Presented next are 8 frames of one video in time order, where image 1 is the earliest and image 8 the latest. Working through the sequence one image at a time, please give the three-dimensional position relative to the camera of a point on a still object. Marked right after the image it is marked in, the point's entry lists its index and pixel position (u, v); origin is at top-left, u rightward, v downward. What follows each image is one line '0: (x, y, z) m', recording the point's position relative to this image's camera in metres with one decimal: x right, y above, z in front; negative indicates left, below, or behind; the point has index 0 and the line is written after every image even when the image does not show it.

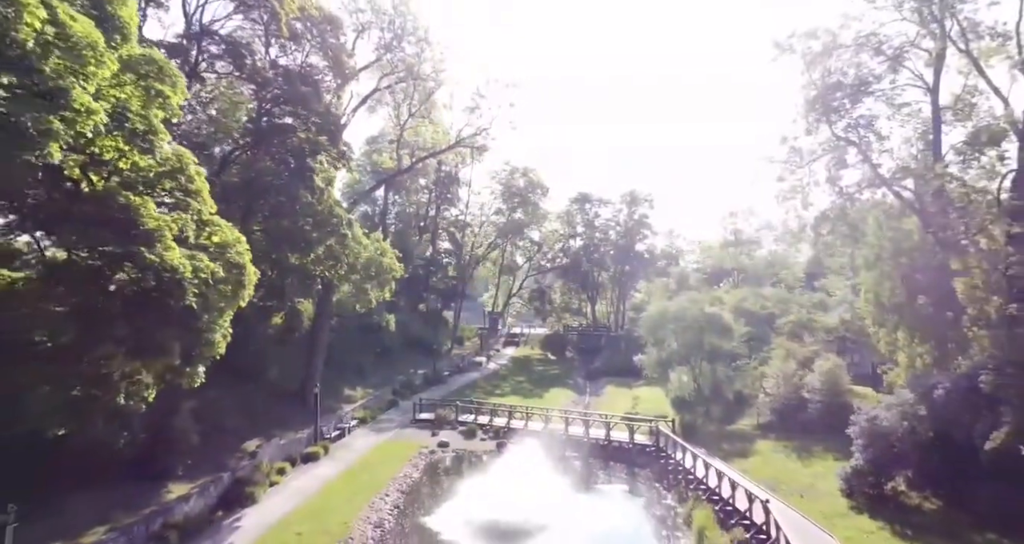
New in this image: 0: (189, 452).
0: (-9.4, -5.2, +16.2) m
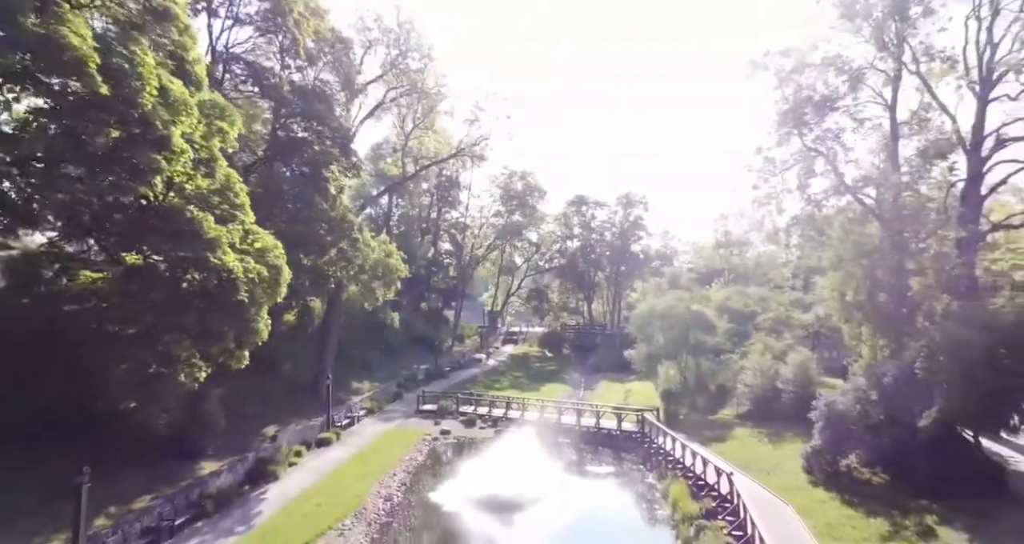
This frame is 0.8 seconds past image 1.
0: (-9.6, -5.3, +18.0) m
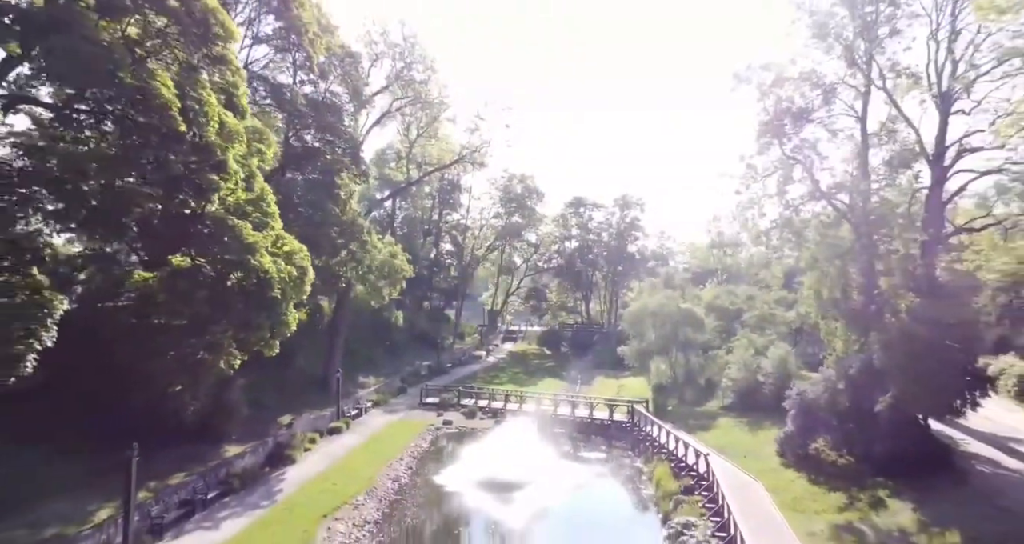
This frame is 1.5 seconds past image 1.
0: (-9.6, -5.3, +19.5) m
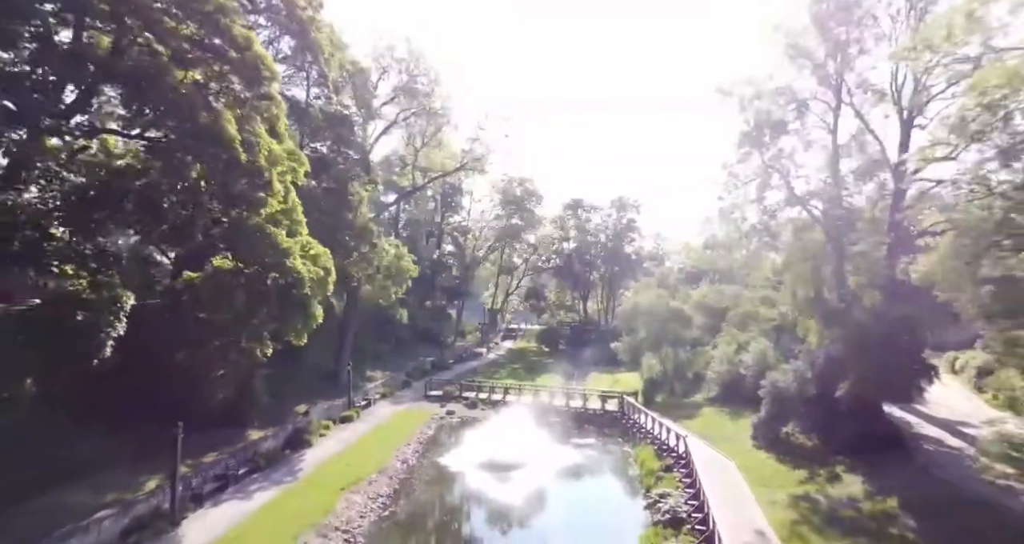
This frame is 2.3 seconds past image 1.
0: (-9.7, -5.3, +21.3) m
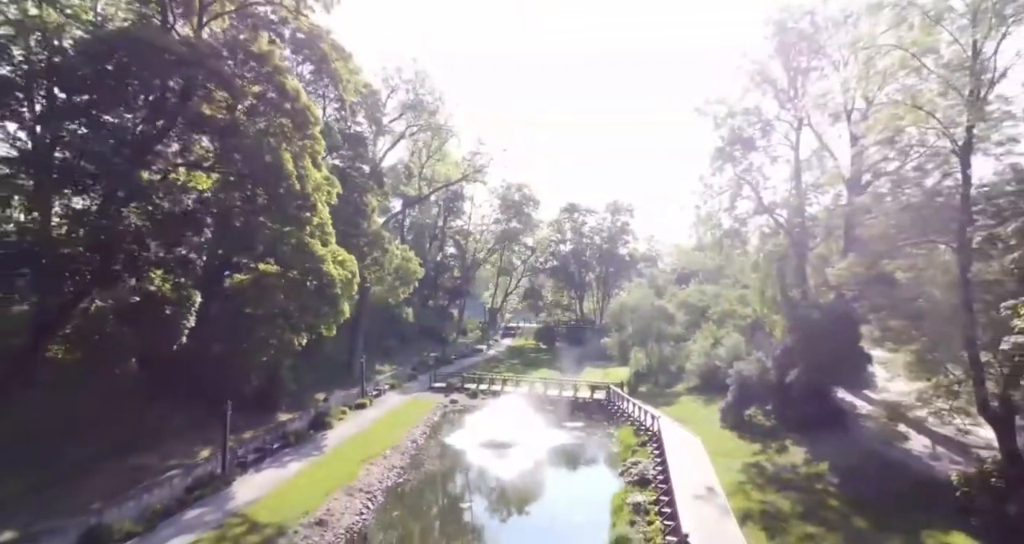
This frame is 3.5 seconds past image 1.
0: (-9.8, -5.4, +24.1) m
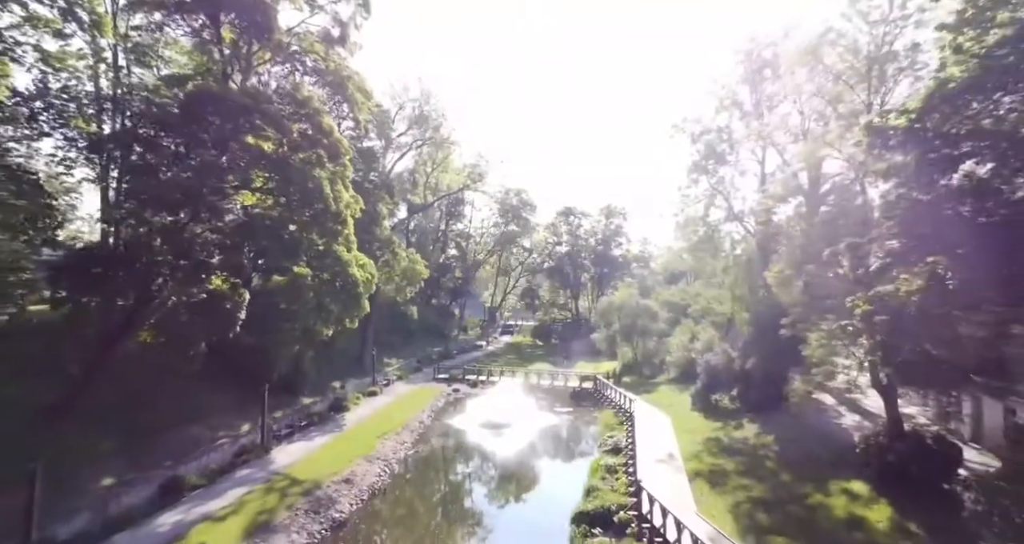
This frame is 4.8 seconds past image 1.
0: (-10.0, -5.4, +27.3) m
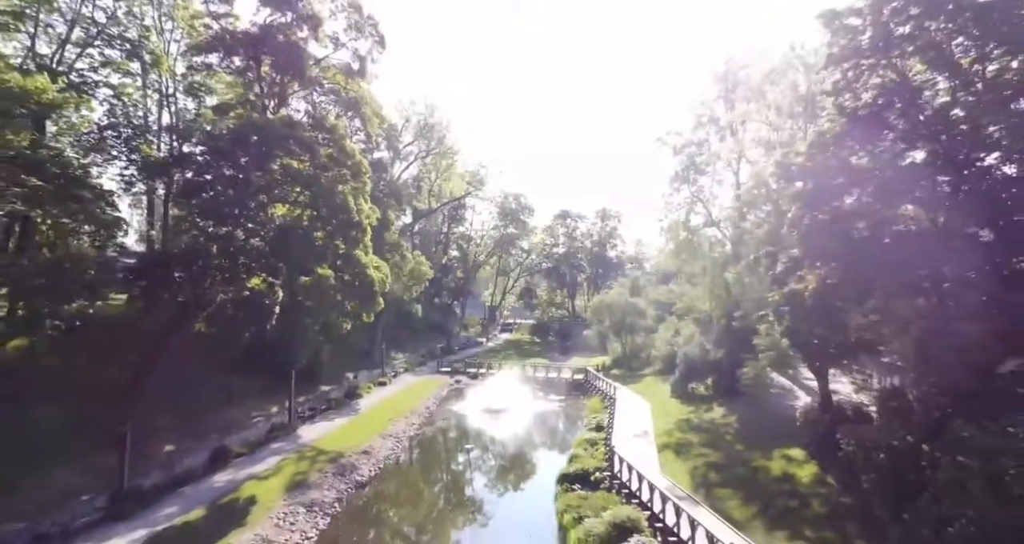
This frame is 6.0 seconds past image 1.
0: (-10.2, -5.5, +30.1) m
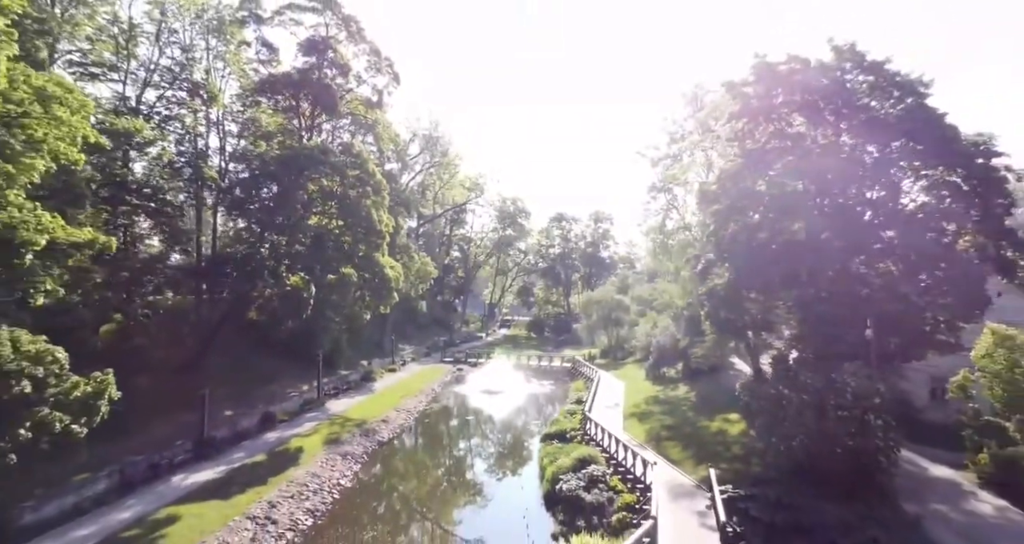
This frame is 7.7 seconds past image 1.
0: (-10.5, -5.4, +34.3) m
